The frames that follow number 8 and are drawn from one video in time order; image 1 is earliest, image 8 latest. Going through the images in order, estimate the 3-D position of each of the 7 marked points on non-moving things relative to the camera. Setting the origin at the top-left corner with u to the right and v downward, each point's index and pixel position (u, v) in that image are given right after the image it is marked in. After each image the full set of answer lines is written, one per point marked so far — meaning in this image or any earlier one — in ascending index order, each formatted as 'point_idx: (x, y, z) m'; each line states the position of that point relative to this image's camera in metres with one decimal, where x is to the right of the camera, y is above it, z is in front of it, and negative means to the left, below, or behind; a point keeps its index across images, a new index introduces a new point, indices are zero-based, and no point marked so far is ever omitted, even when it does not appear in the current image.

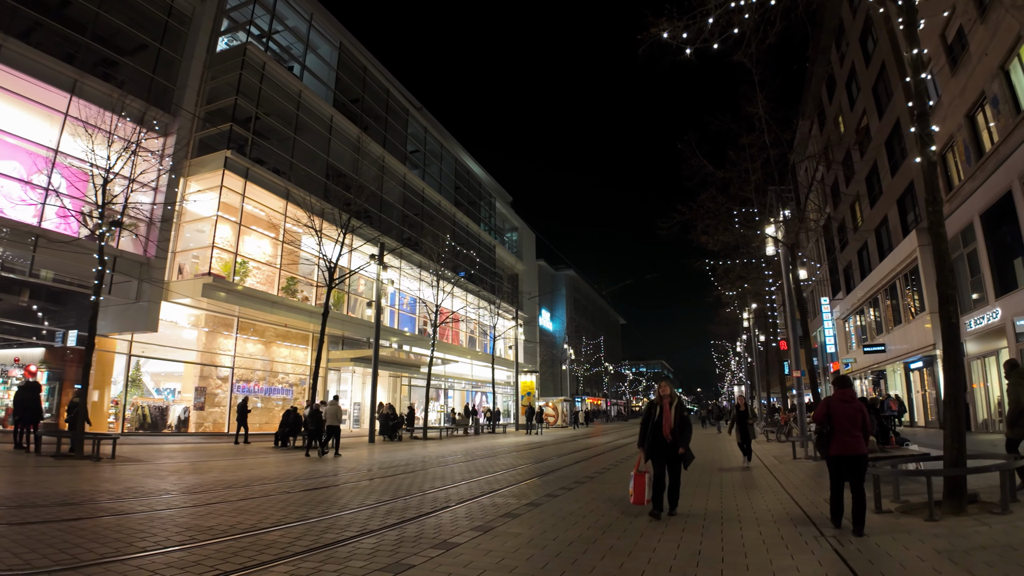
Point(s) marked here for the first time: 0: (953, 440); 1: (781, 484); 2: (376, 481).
0: (+5.1, -1.8, +6.9) m
1: (+4.8, -3.5, +10.7) m
2: (-3.5, -5.2, +16.5) m
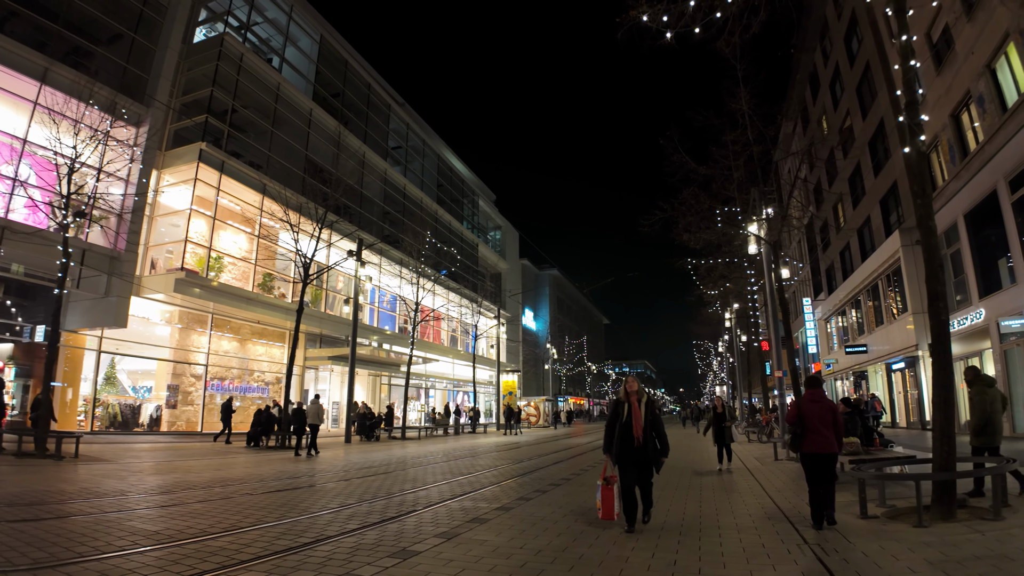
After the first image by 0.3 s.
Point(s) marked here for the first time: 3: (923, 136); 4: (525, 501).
0: (+4.7, -1.7, +6.6) m
1: (+4.4, -3.4, +10.4) m
2: (-4.2, -5.1, +16.0) m
3: (+5.1, +1.9, +7.5) m
4: (+0.3, -3.7, +10.5) m
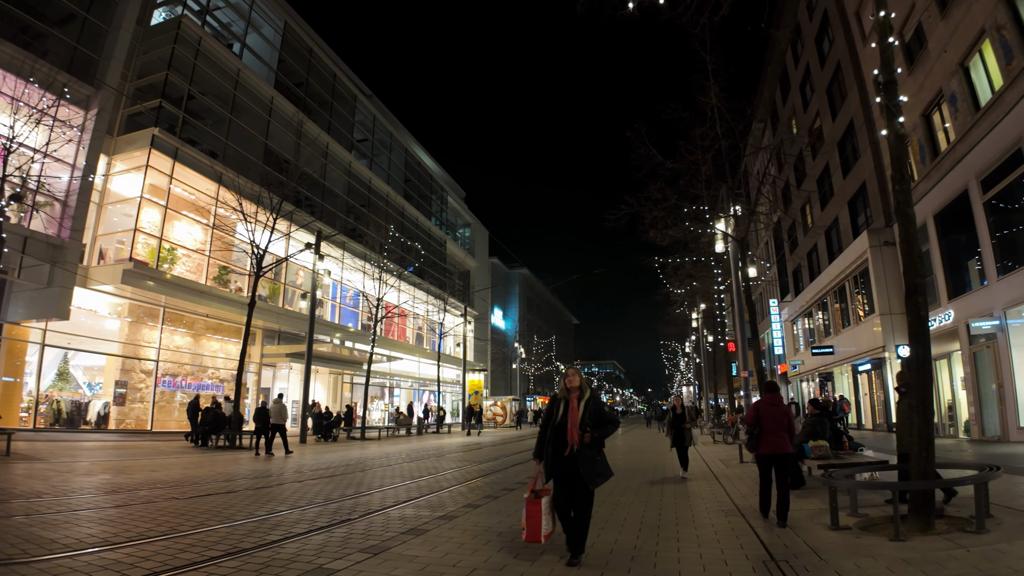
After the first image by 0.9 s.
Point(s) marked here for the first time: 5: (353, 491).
0: (+4.1, -1.6, +6.0) m
1: (+3.5, -3.3, +9.8) m
2: (-5.3, -4.8, +15.0) m
3: (+4.5, +2.0, +6.9) m
4: (-0.5, -3.5, +9.7) m
5: (-3.3, -4.2, +12.5) m
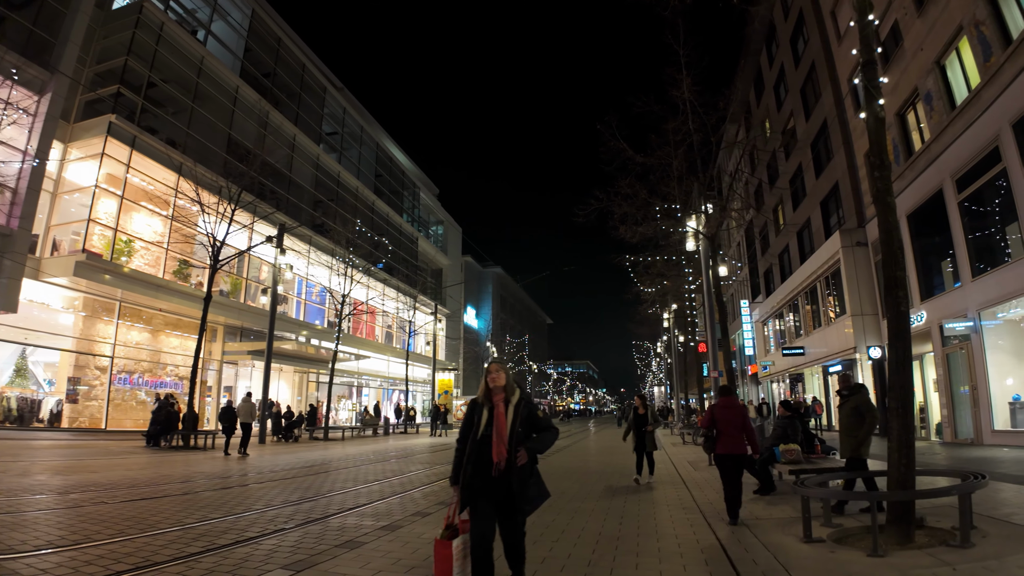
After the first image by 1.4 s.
0: (+3.6, -1.5, +5.5) m
1: (+2.9, -3.3, +9.3) m
2: (-6.2, -4.7, +14.1) m
3: (+4.0, +2.0, +6.5) m
4: (-1.2, -3.4, +9.0) m
5: (-4.1, -4.1, +11.8) m
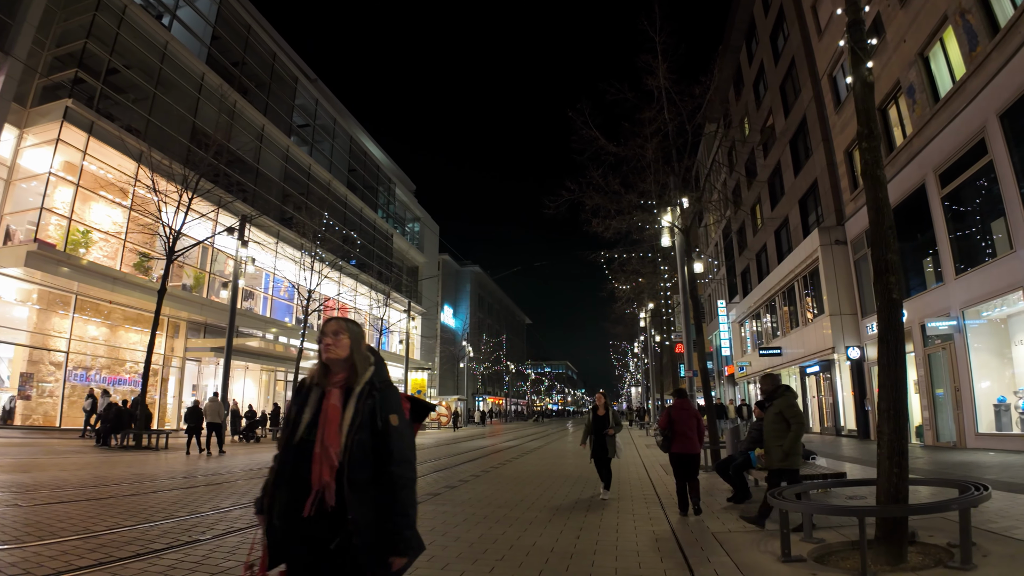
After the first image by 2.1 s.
0: (+3.1, -1.4, +4.9) m
1: (+2.2, -3.1, +8.6) m
2: (-7.0, -4.4, +13.1) m
3: (+3.5, +2.2, +5.8) m
4: (-1.8, -3.2, +8.2) m
5: (-4.8, -3.9, +10.8) m
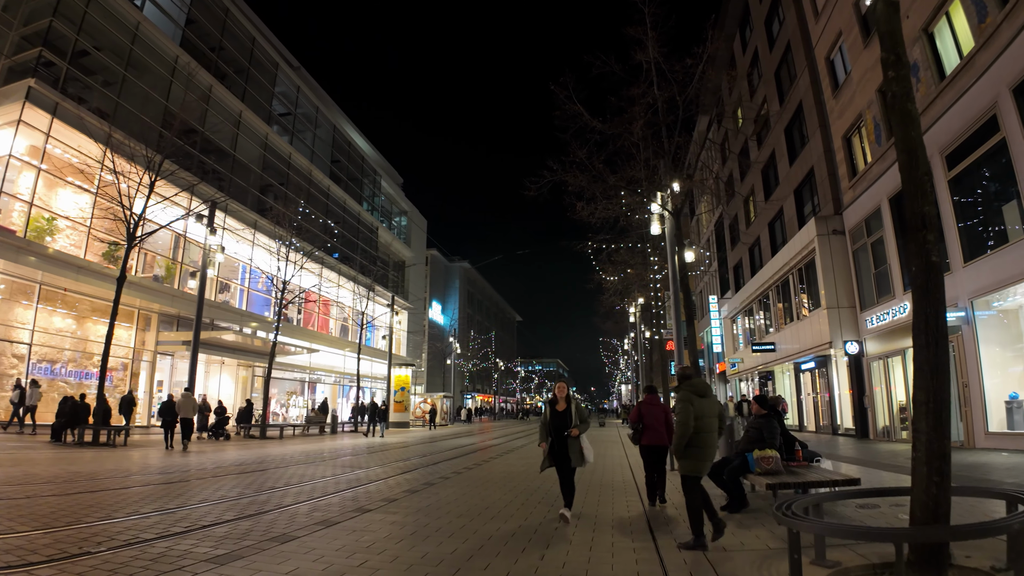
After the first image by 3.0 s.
0: (+2.7, -1.1, +3.8) m
1: (+1.7, -2.8, +7.6) m
2: (-7.5, -4.1, +12.0) m
3: (+3.1, +2.4, +4.8) m
4: (-2.3, -2.9, +7.1) m
5: (-5.3, -3.6, +9.7) m
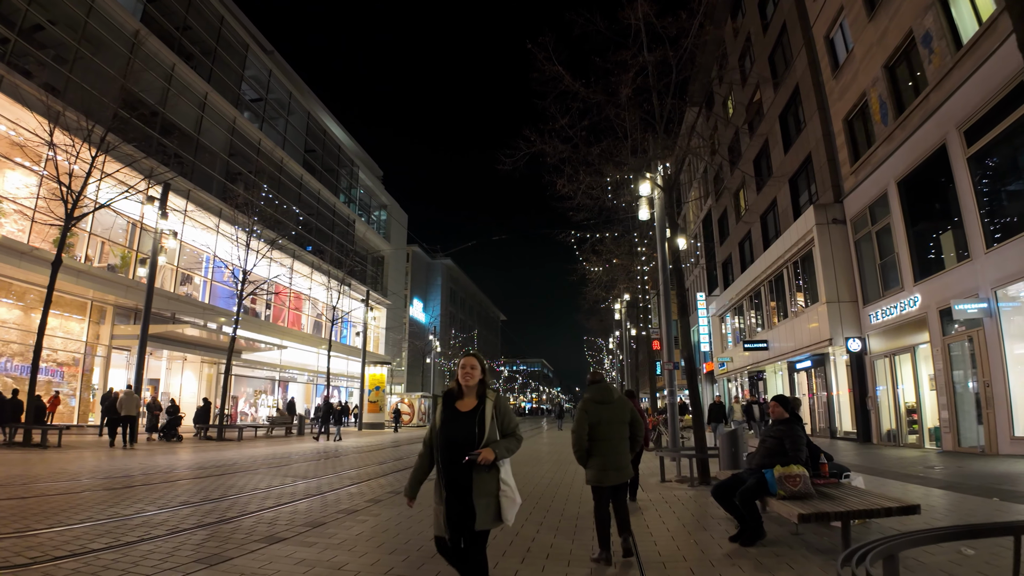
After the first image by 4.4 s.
0: (+2.3, -0.9, +2.4) m
1: (+1.3, -2.6, +6.0) m
2: (-8.1, -3.7, +10.3) m
3: (+2.8, +2.7, +3.3) m
4: (-2.7, -2.6, +5.5) m
5: (-5.8, -3.2, +8.0) m
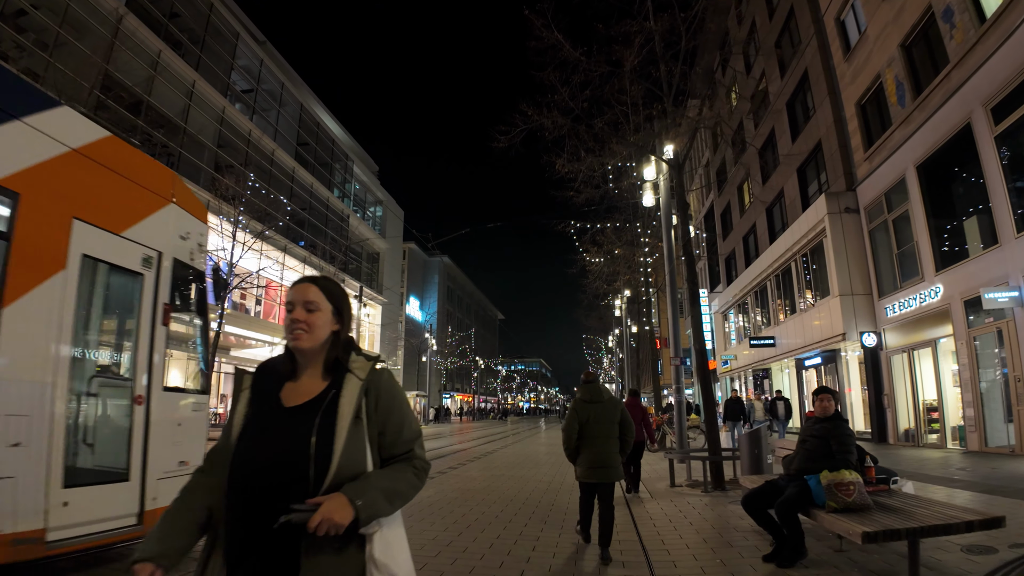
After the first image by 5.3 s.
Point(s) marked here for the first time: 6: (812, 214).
0: (+2.2, -0.6, +1.5) m
1: (+1.2, -2.3, +5.2) m
2: (-8.2, -3.5, +9.4) m
3: (+2.7, +2.9, +2.4) m
4: (-2.8, -2.3, +4.6) m
5: (-5.9, -3.0, +7.1) m
6: (+9.4, +2.3, +18.7) m
